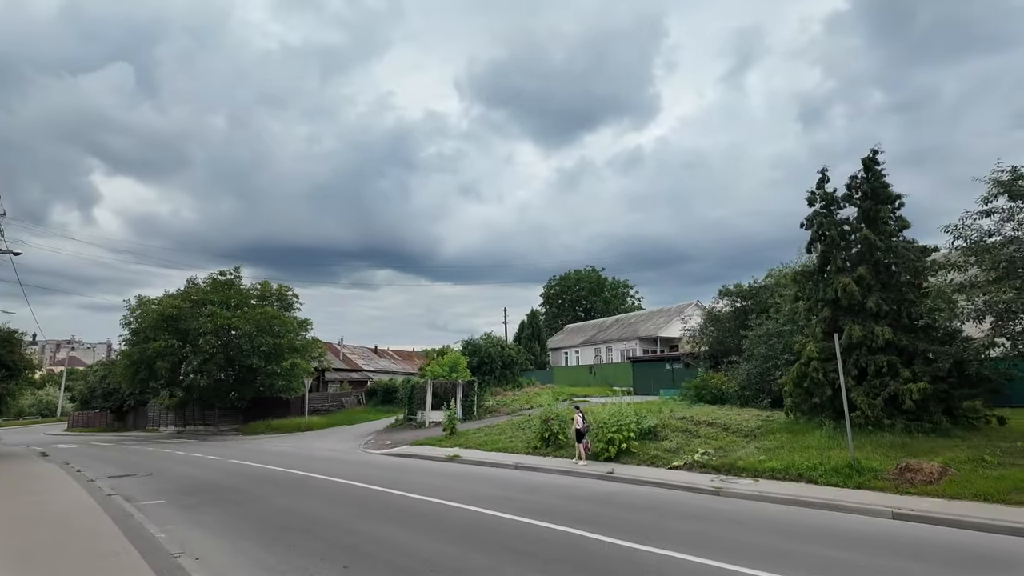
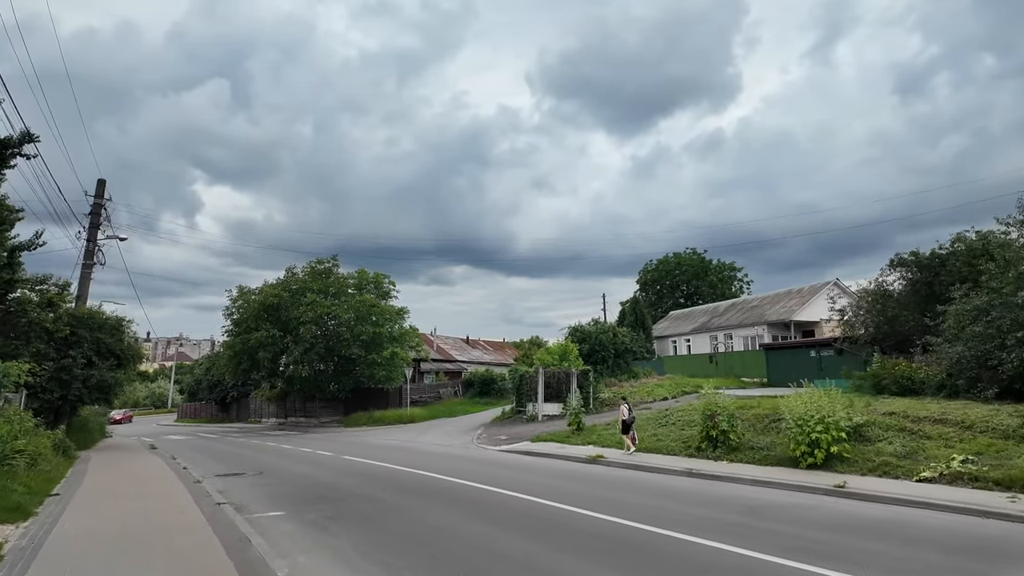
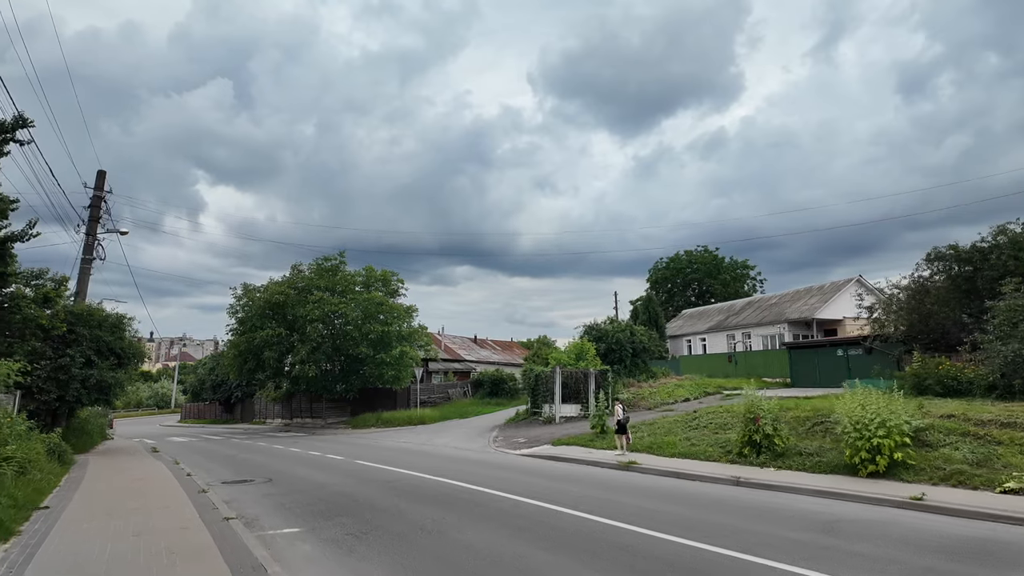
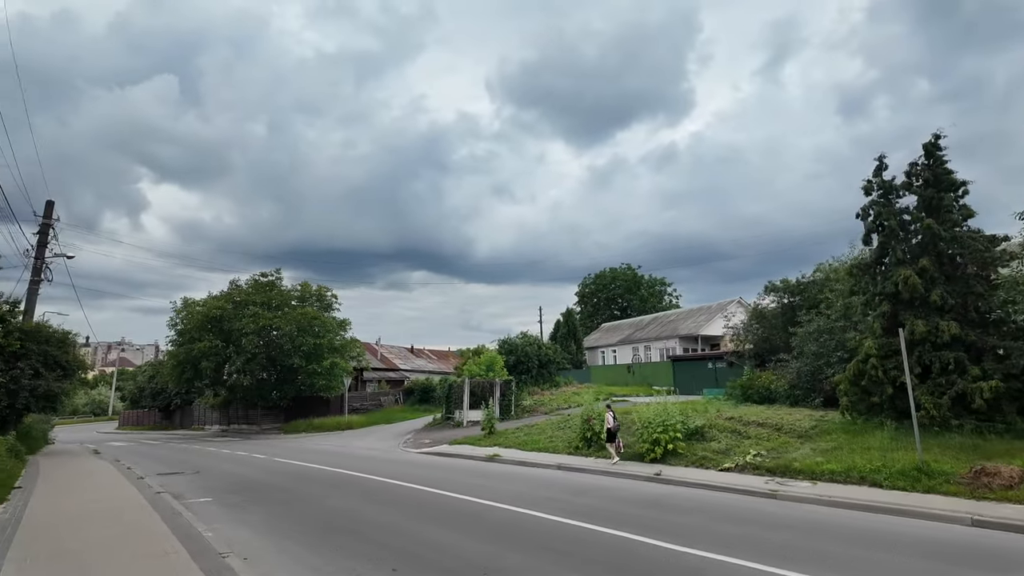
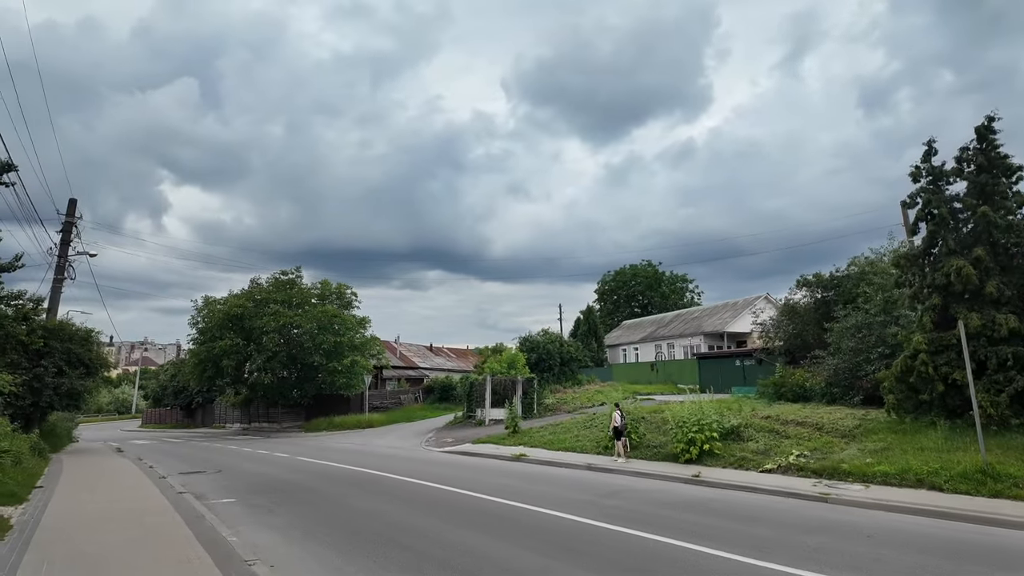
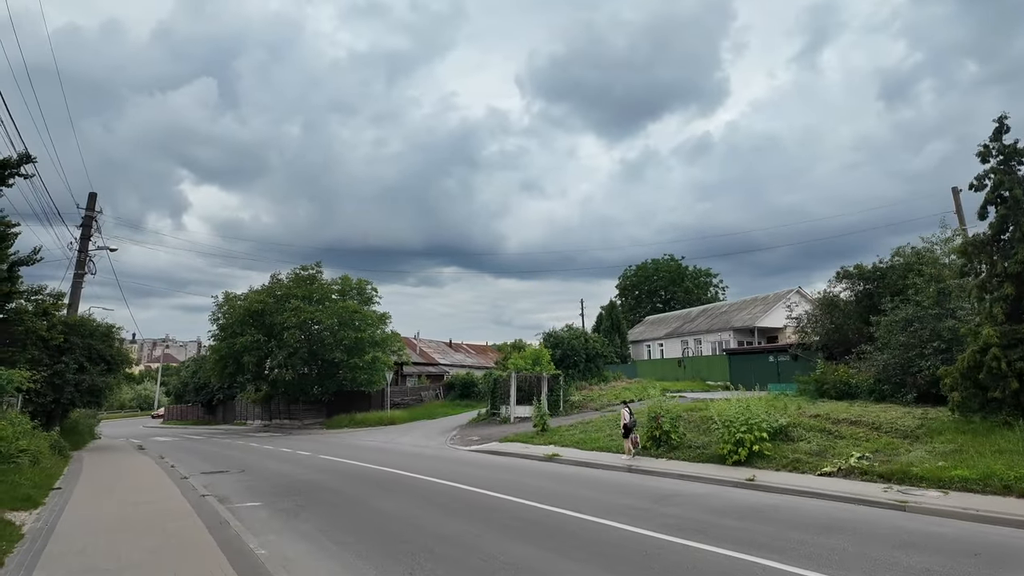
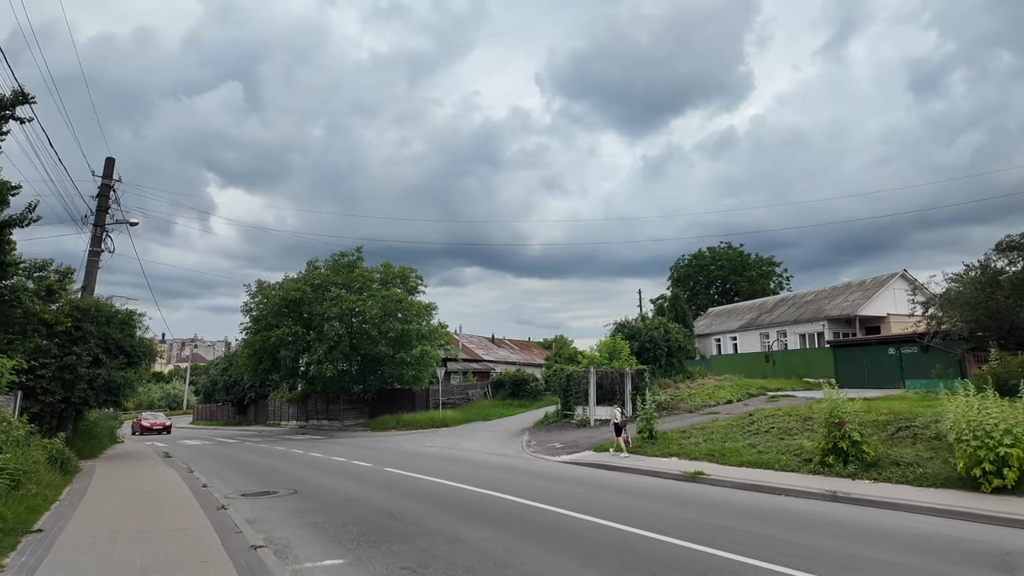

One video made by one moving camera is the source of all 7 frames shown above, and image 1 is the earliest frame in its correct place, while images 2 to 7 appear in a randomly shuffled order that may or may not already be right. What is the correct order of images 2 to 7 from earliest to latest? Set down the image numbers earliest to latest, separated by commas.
4, 5, 6, 2, 3, 7
